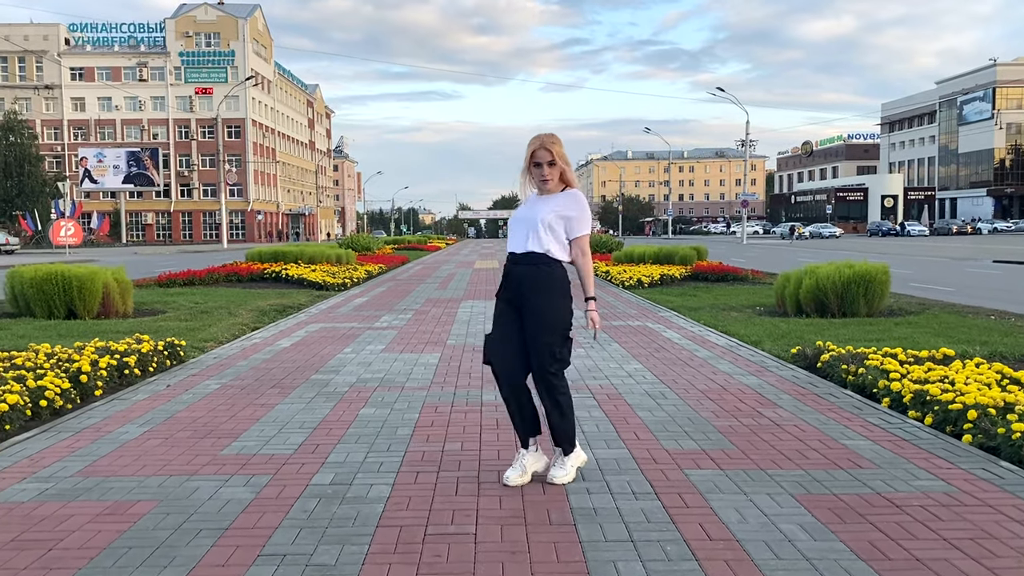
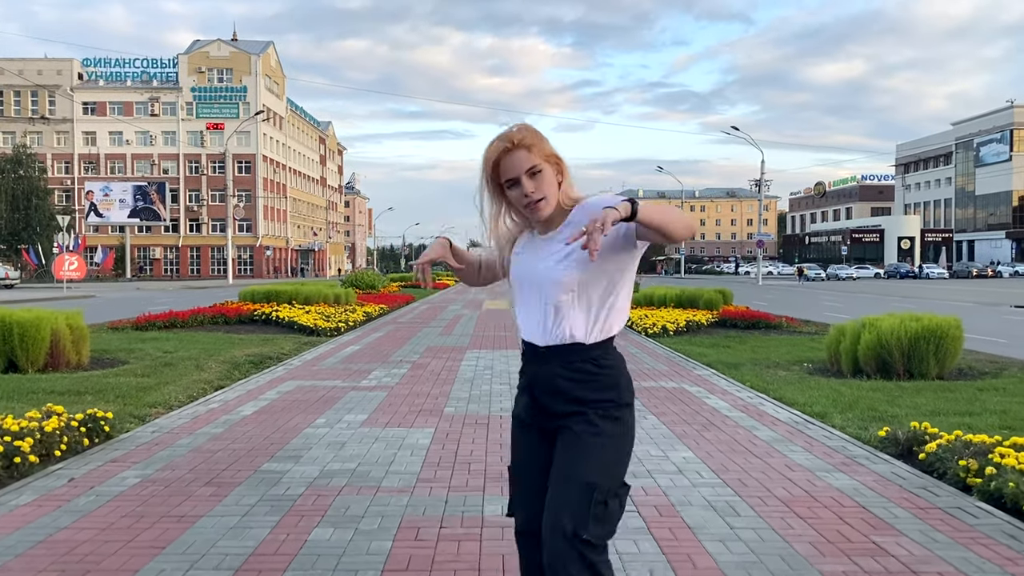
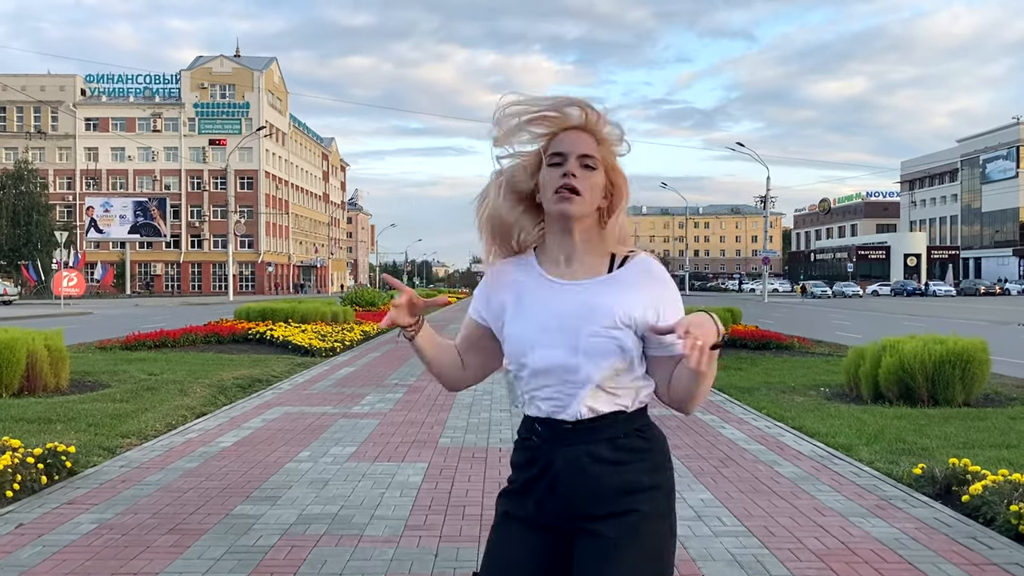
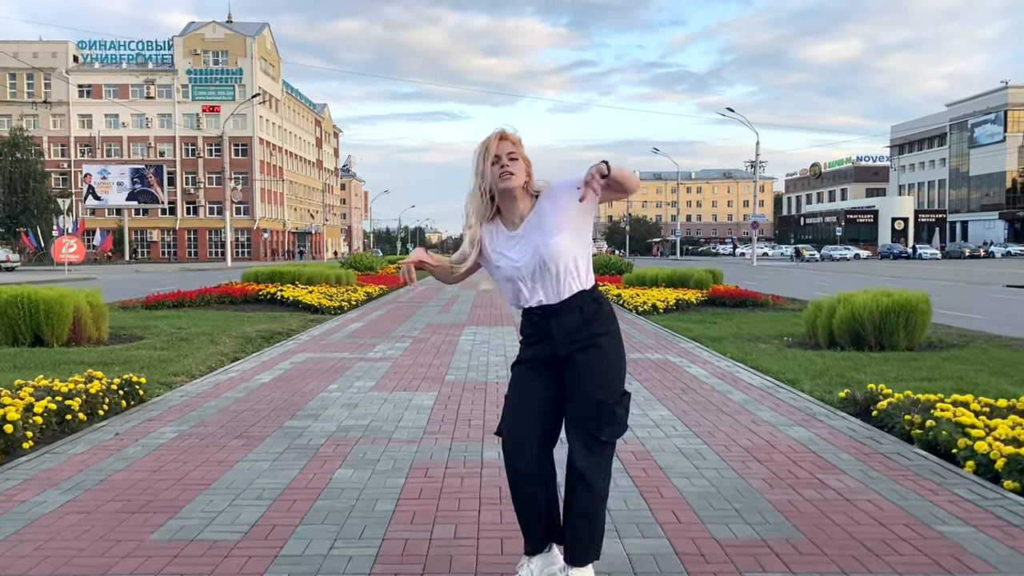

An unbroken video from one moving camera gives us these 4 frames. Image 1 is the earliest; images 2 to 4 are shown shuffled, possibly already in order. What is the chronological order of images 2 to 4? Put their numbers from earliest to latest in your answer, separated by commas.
4, 2, 3
